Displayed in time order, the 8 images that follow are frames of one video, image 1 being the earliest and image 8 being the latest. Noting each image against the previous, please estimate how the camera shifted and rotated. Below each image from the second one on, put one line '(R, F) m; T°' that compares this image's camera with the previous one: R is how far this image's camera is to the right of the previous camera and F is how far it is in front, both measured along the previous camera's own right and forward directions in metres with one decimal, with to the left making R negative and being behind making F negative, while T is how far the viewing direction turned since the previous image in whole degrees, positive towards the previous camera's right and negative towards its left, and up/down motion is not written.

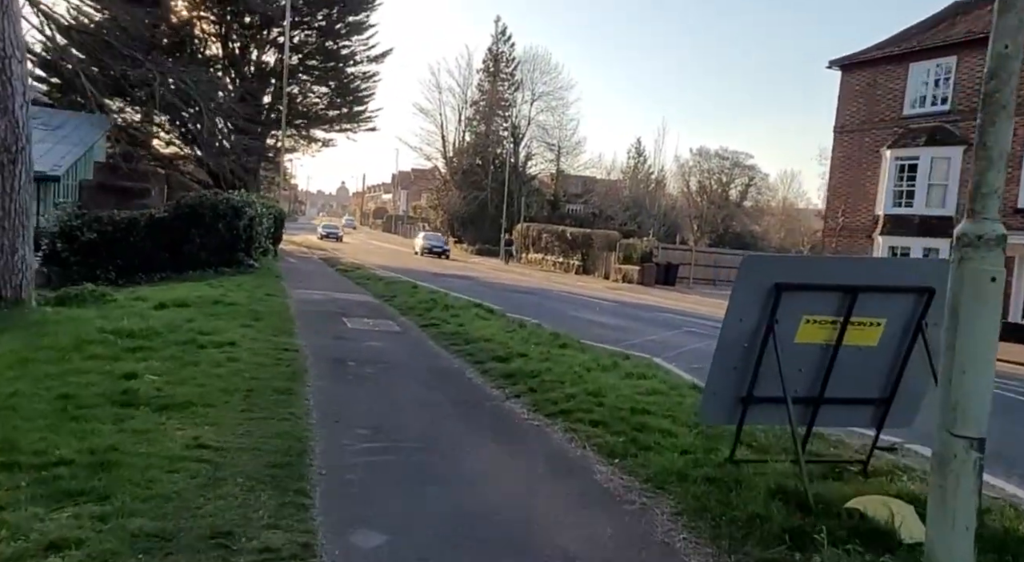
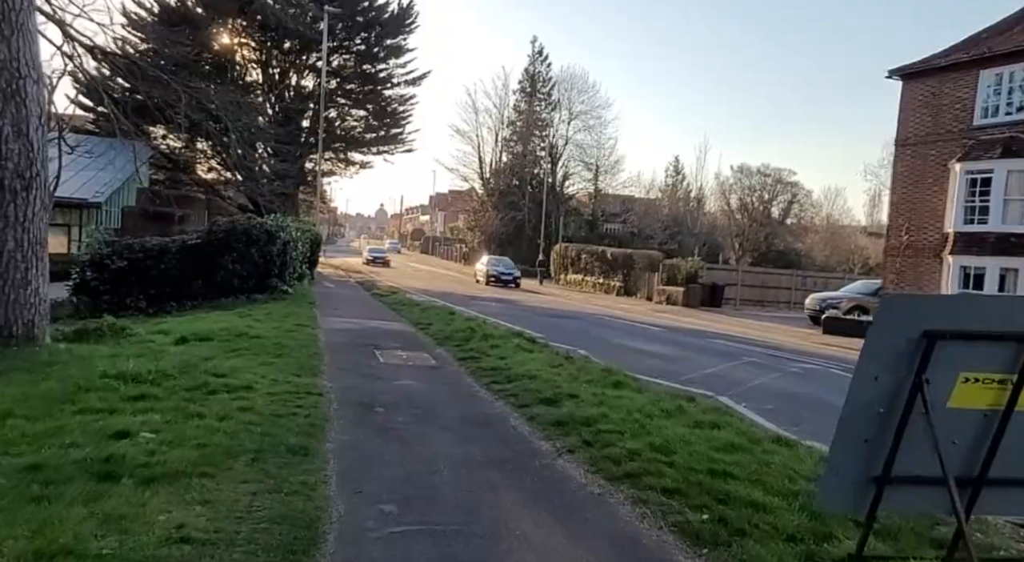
(-0.1, +0.9) m; -3°
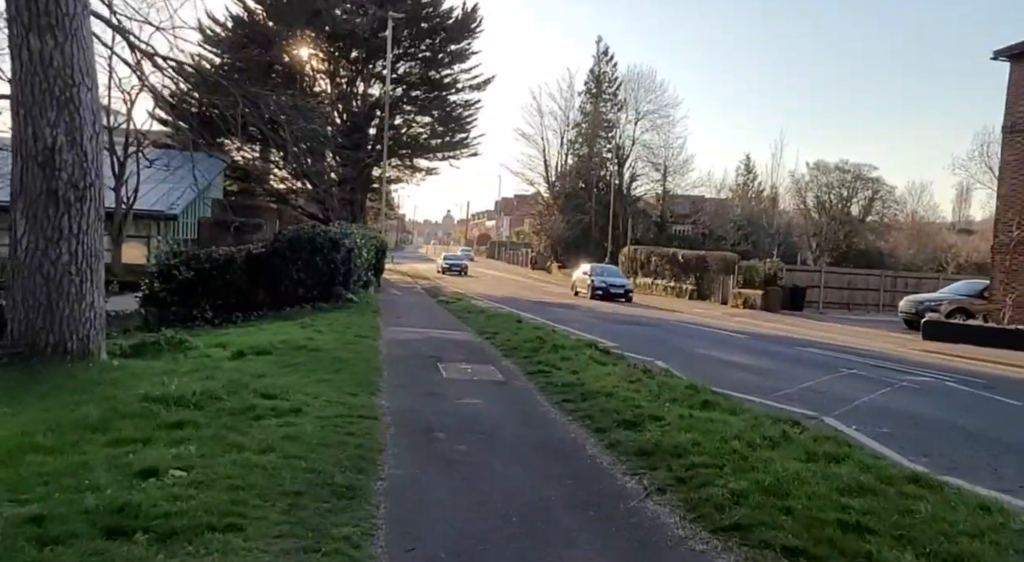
(-0.1, +0.8) m; -5°
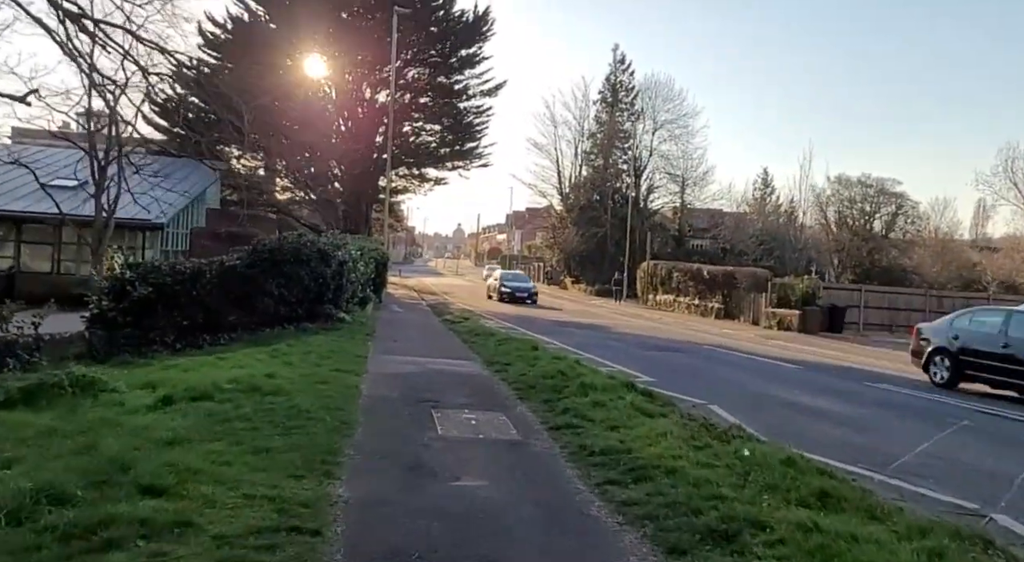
(-0.1, +2.4) m; -1°
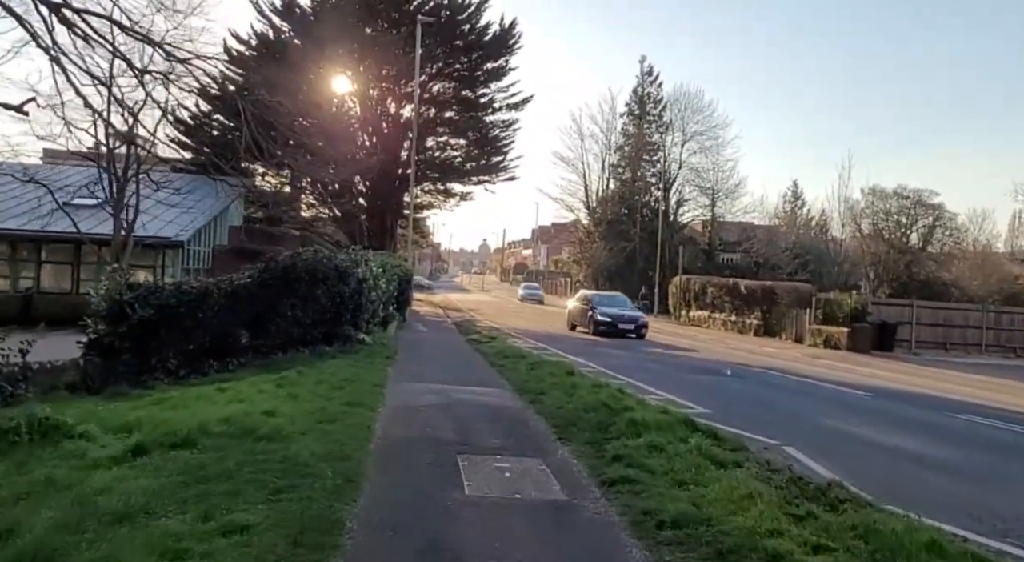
(-0.1, +1.3) m; -2°
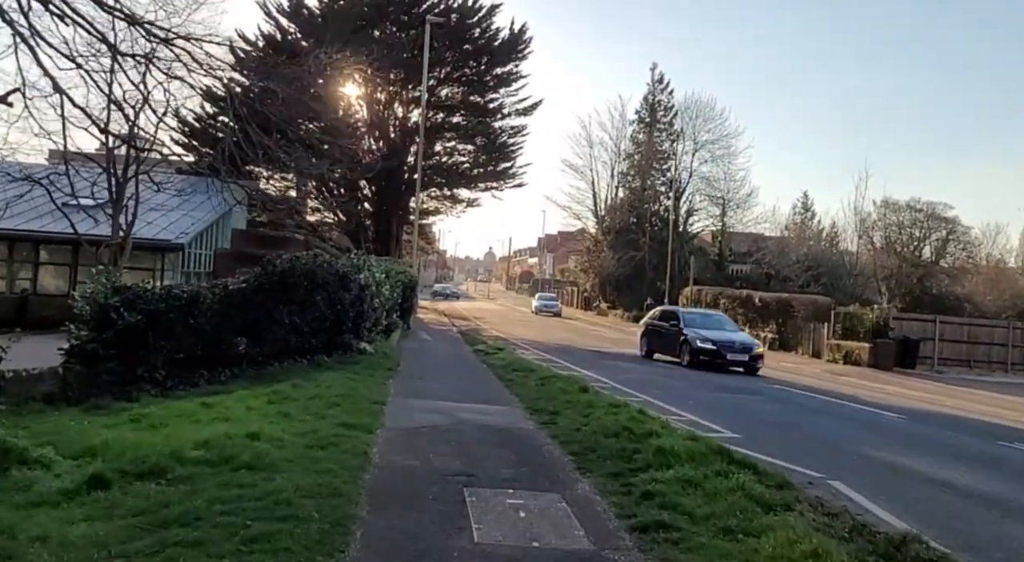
(-0.1, +0.8) m; 0°
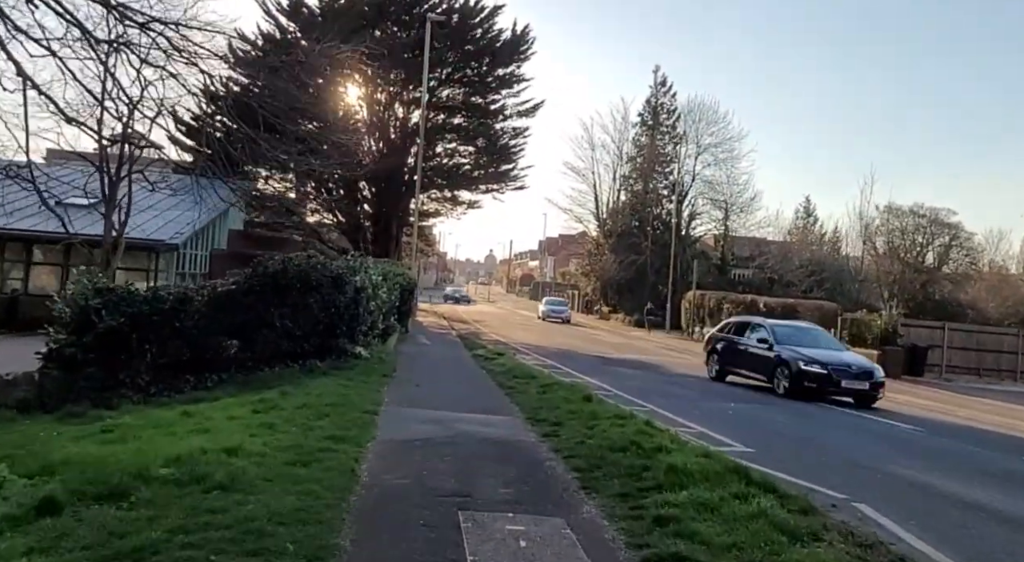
(0.0, +0.5) m; 0°
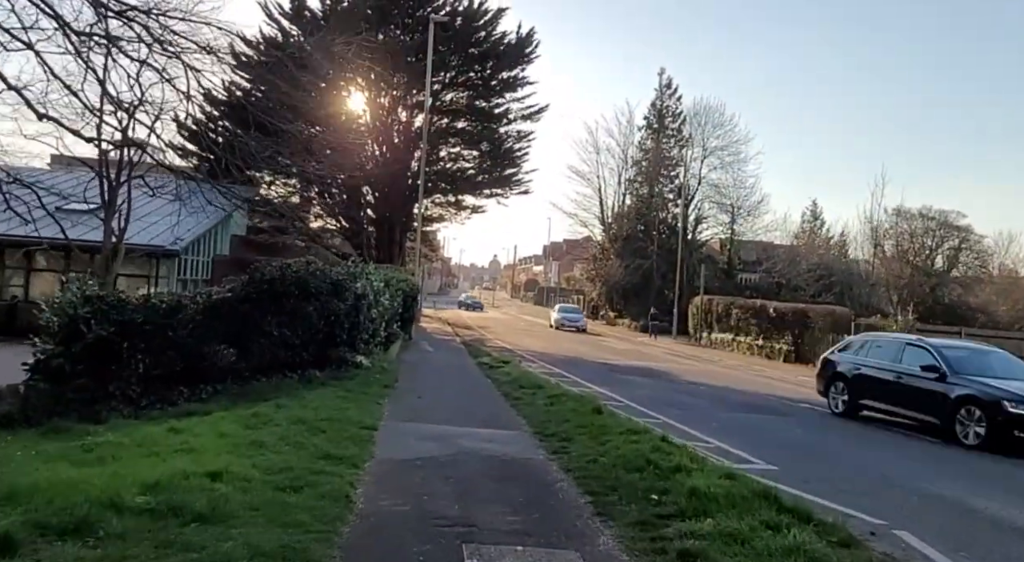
(0.0, +0.5) m; 0°
